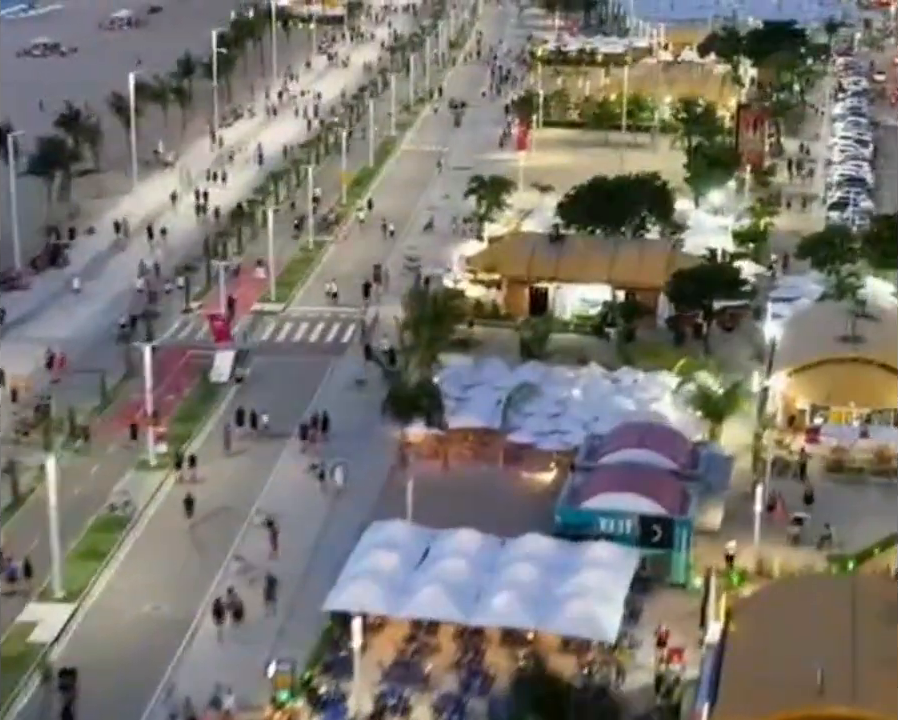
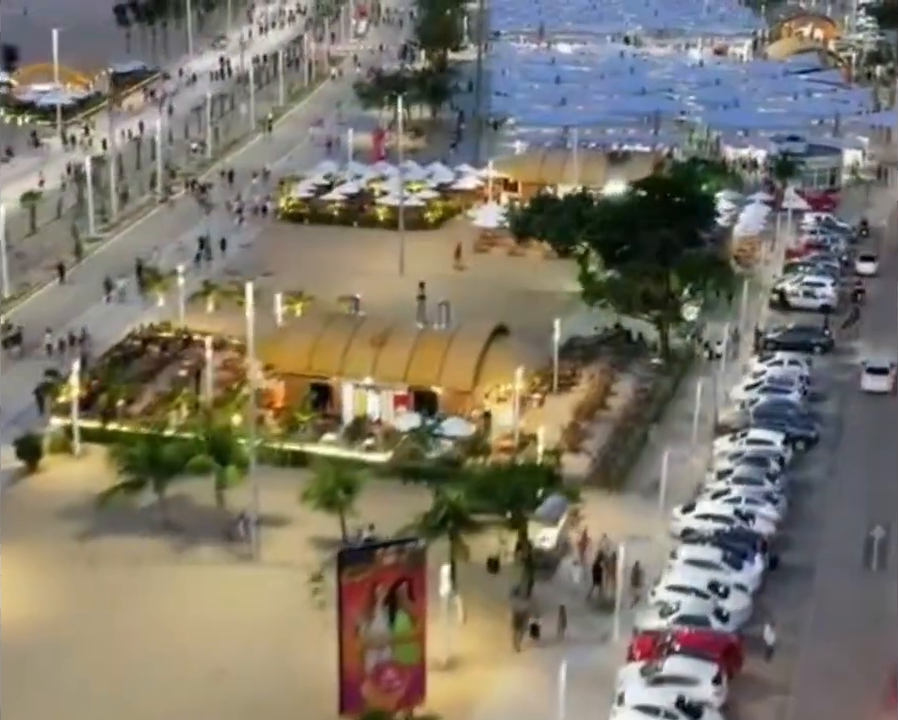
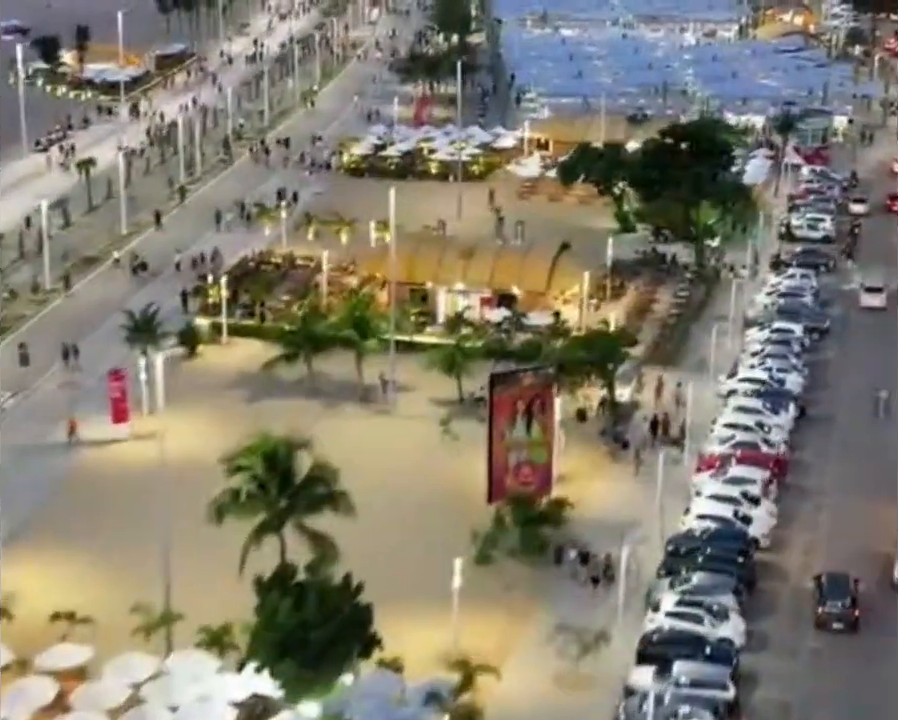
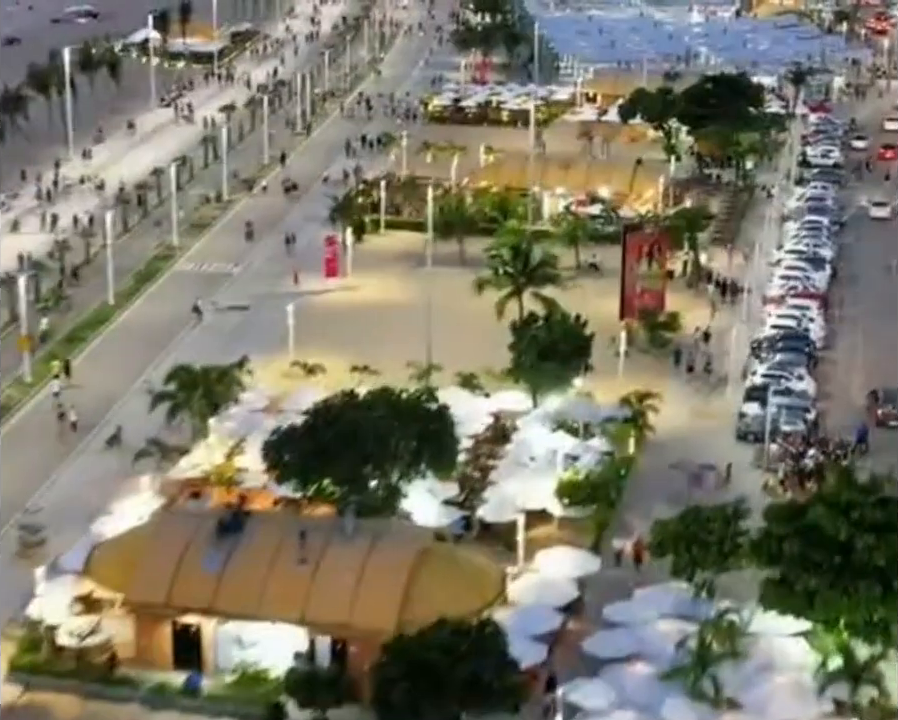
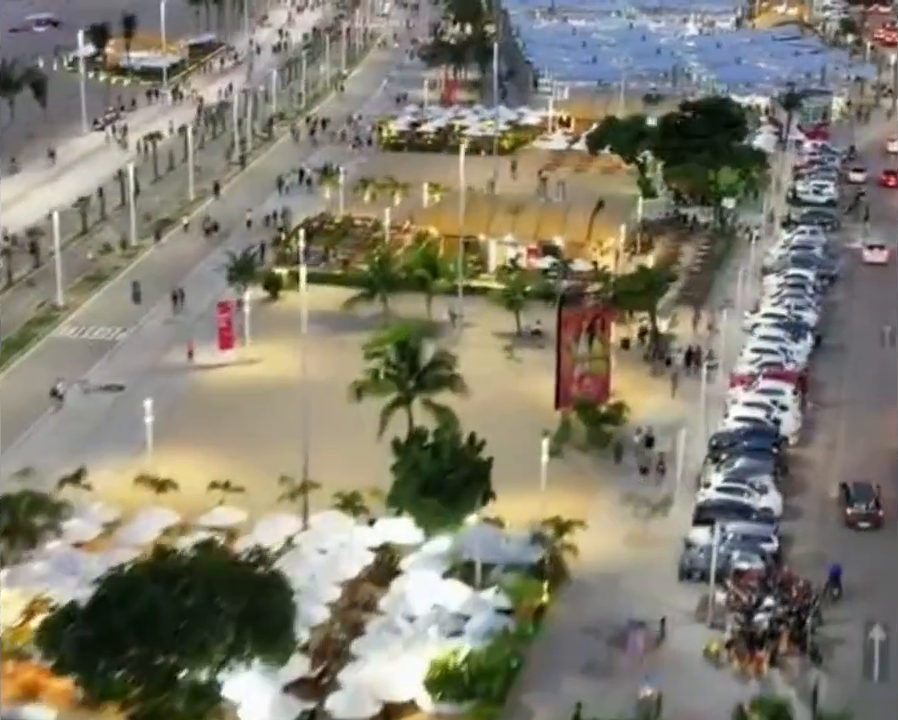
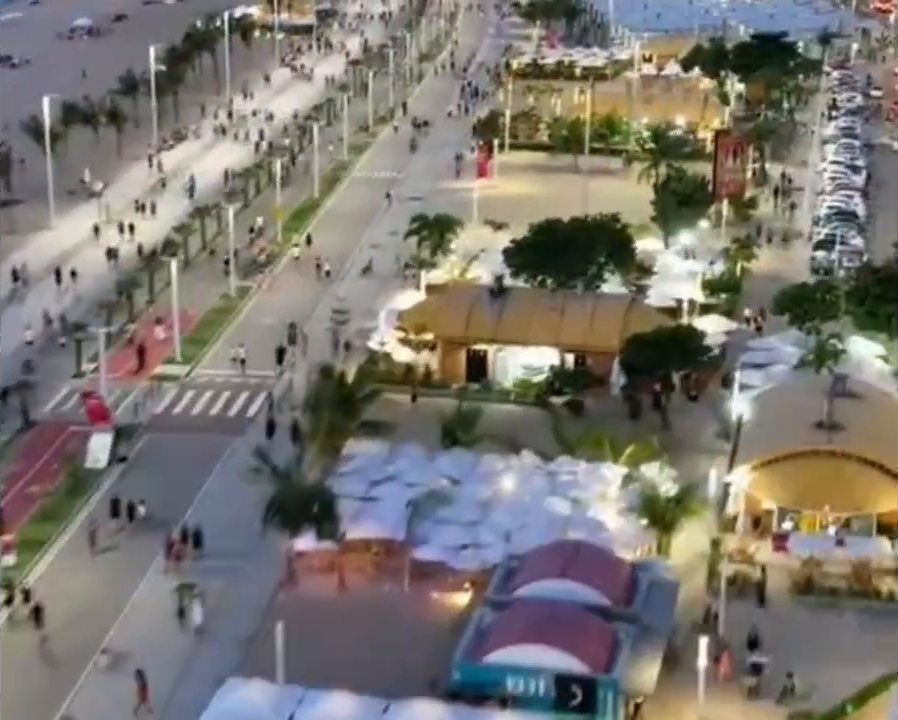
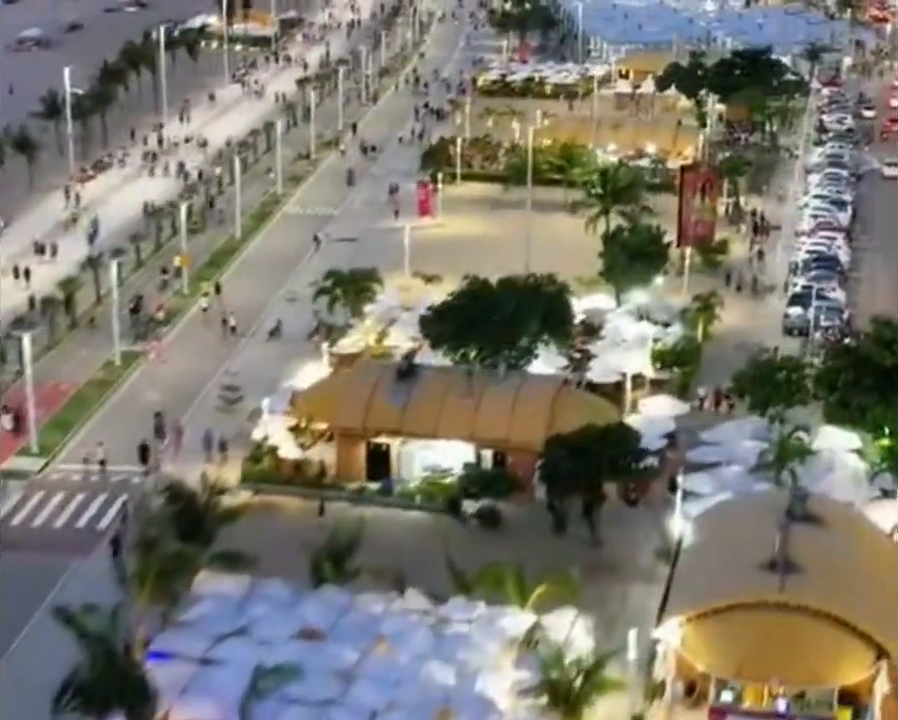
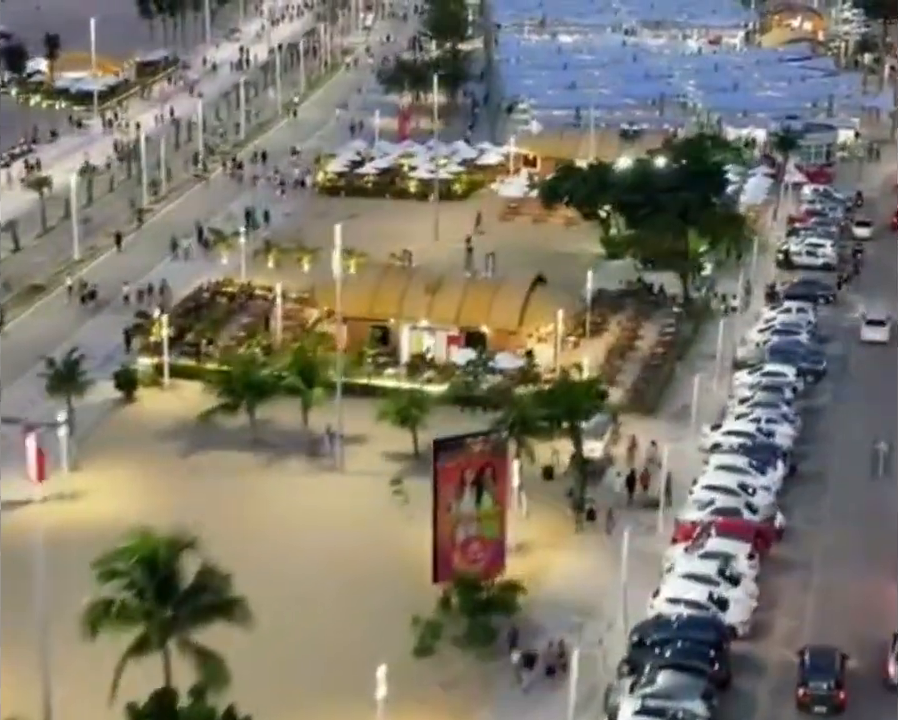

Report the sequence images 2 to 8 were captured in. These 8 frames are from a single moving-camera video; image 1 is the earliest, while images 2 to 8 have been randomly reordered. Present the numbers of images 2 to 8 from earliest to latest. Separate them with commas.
6, 7, 4, 5, 3, 8, 2
